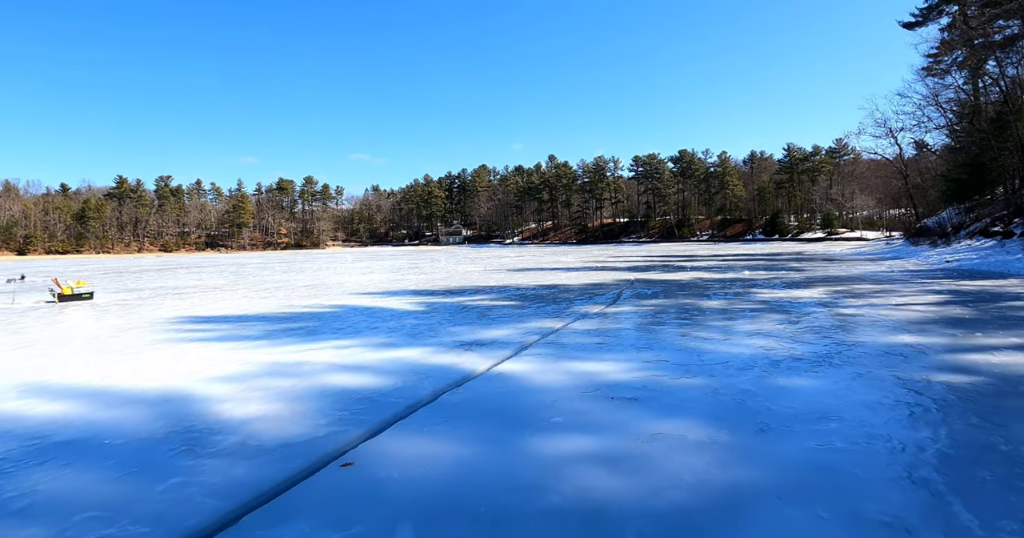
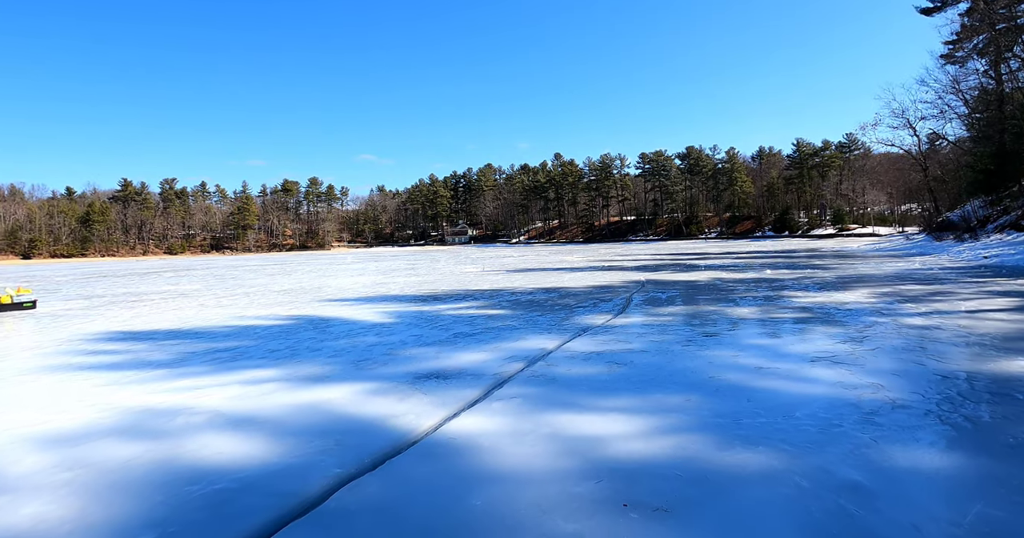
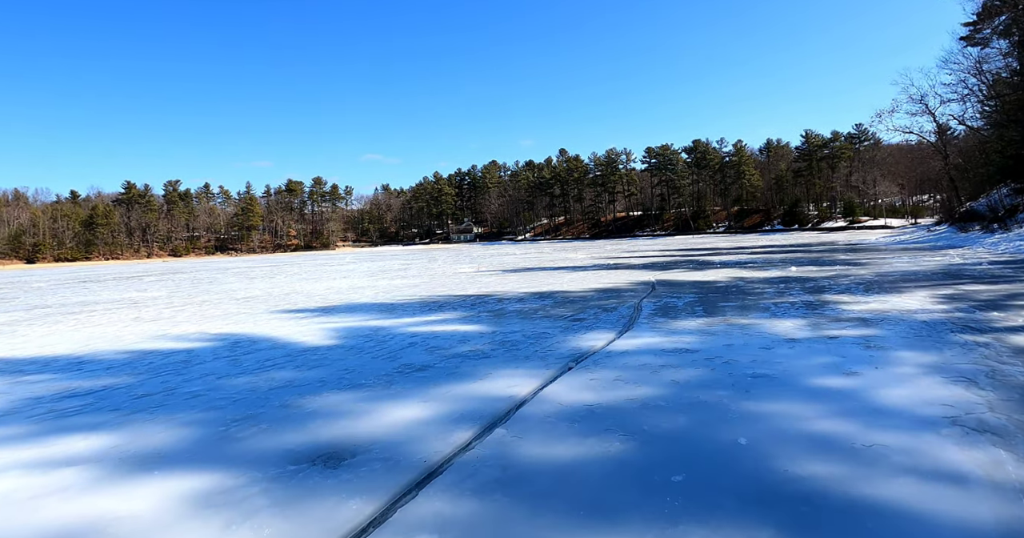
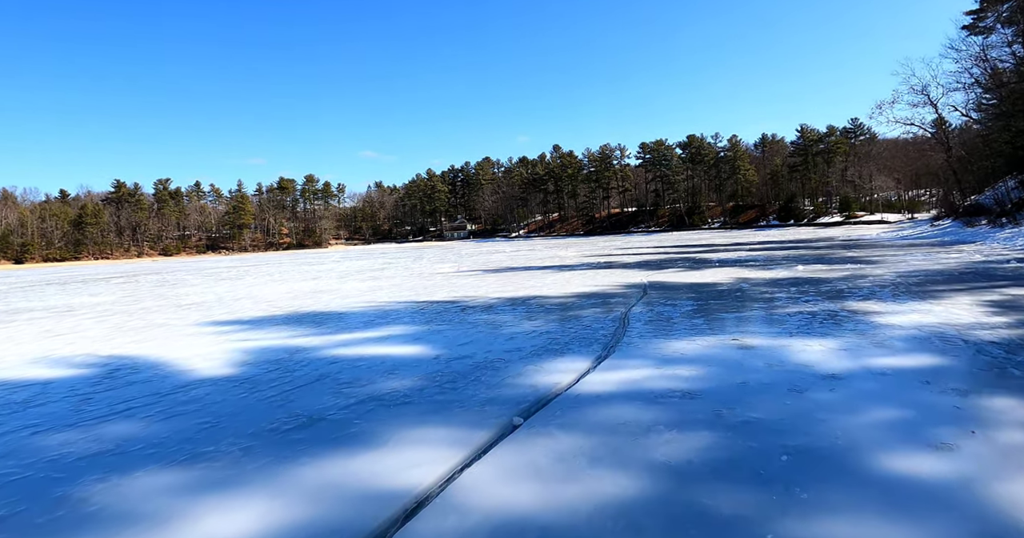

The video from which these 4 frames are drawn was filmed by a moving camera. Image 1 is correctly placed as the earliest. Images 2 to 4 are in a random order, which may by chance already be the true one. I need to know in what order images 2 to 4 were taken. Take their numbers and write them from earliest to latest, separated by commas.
2, 3, 4
